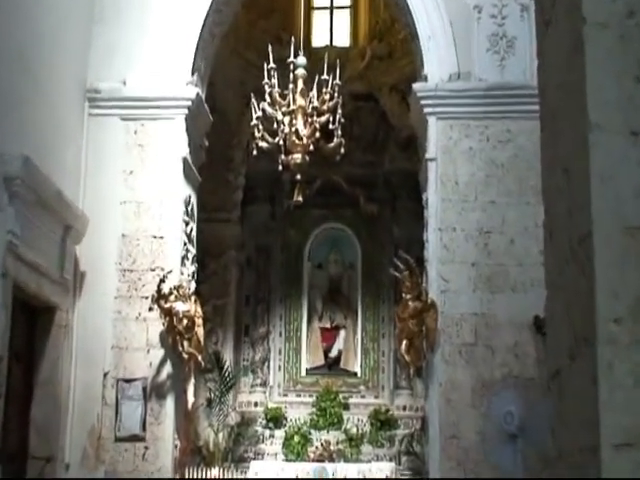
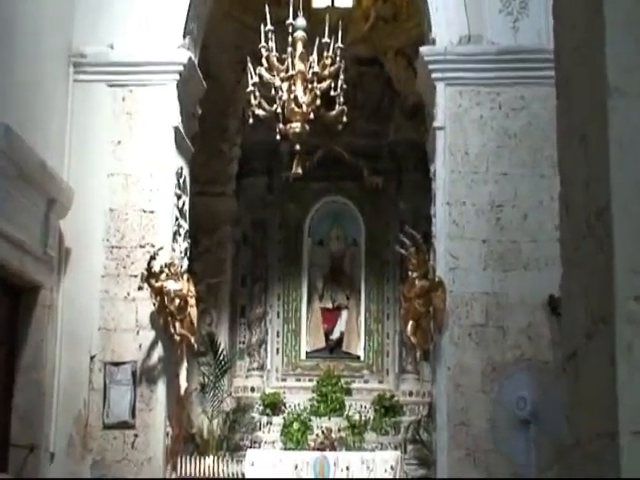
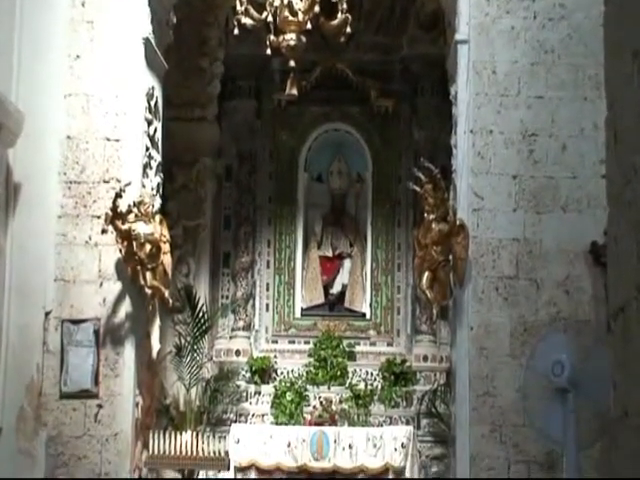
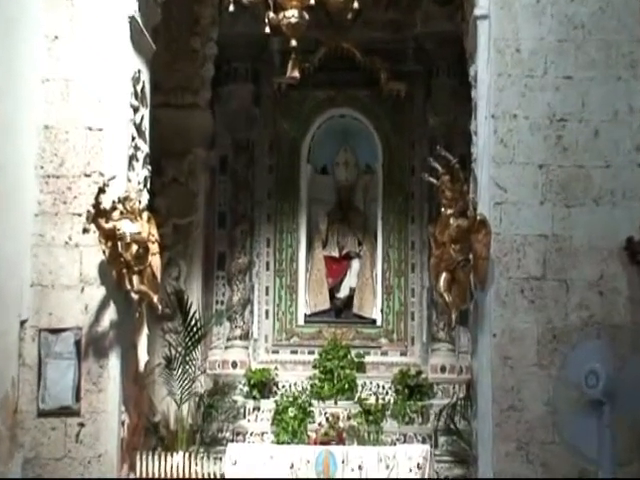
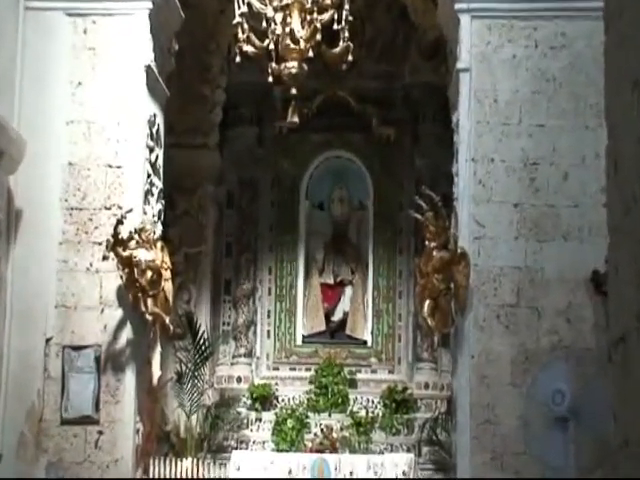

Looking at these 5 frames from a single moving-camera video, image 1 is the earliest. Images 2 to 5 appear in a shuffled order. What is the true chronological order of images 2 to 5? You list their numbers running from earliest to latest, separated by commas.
2, 5, 3, 4
